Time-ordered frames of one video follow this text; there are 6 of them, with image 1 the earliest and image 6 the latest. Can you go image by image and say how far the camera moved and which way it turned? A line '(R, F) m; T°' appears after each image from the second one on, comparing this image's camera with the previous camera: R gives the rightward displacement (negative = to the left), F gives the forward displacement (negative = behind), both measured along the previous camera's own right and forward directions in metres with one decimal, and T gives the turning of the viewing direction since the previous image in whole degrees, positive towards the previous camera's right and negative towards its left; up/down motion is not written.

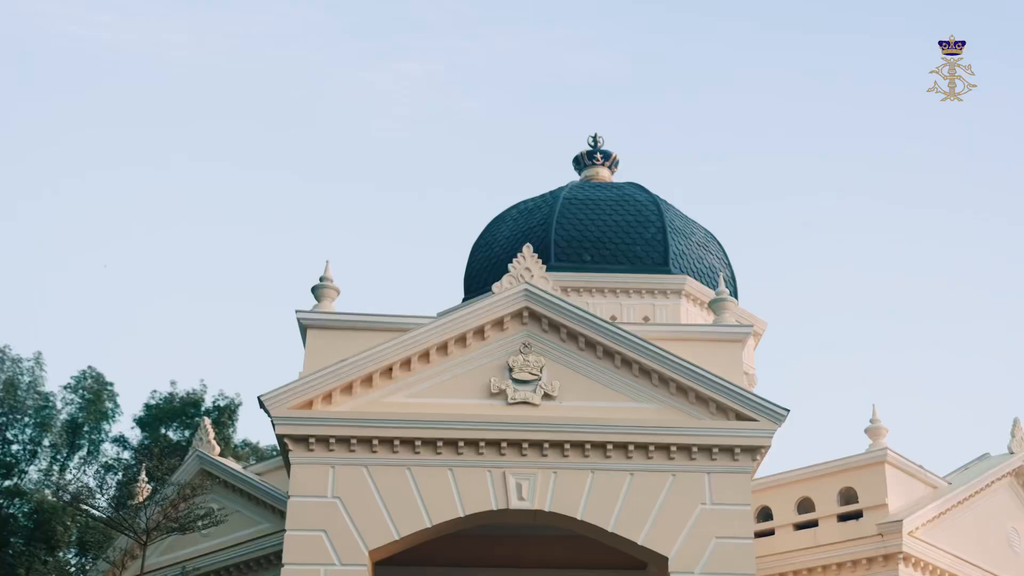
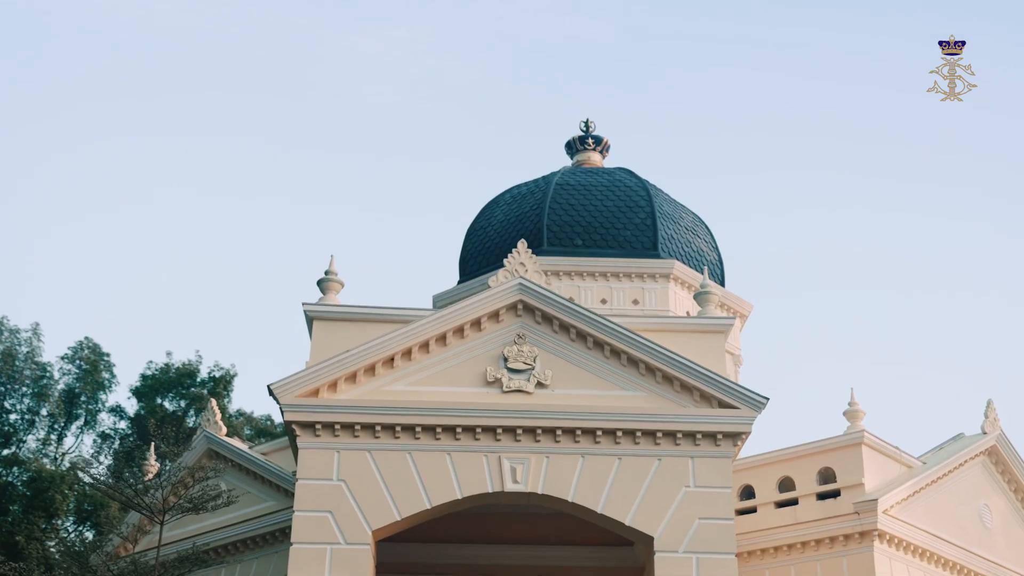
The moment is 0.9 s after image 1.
(0.0, -0.8) m; 0°
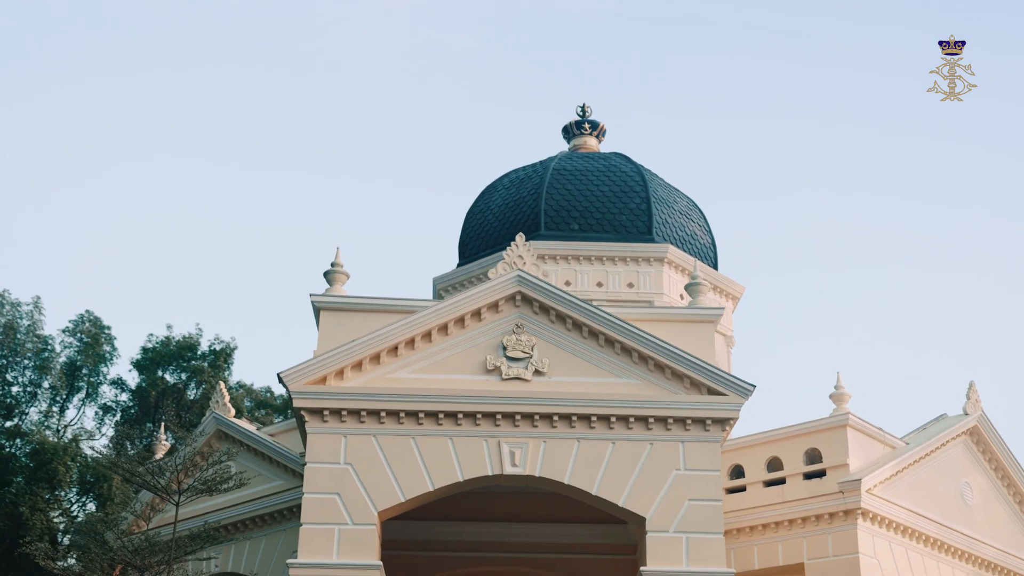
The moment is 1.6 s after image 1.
(0.0, -0.7) m; 0°
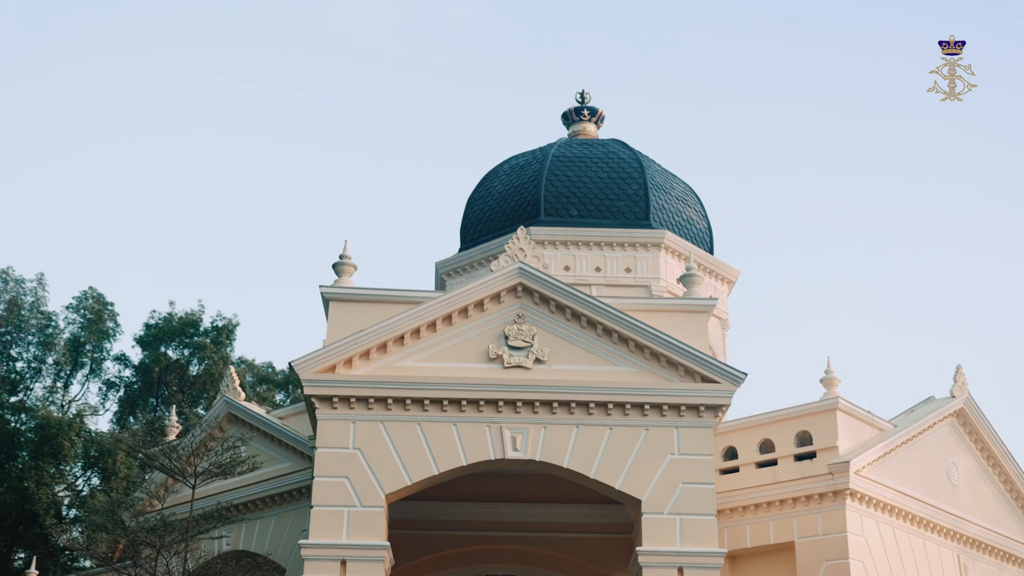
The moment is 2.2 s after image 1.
(0.0, -0.7) m; 0°
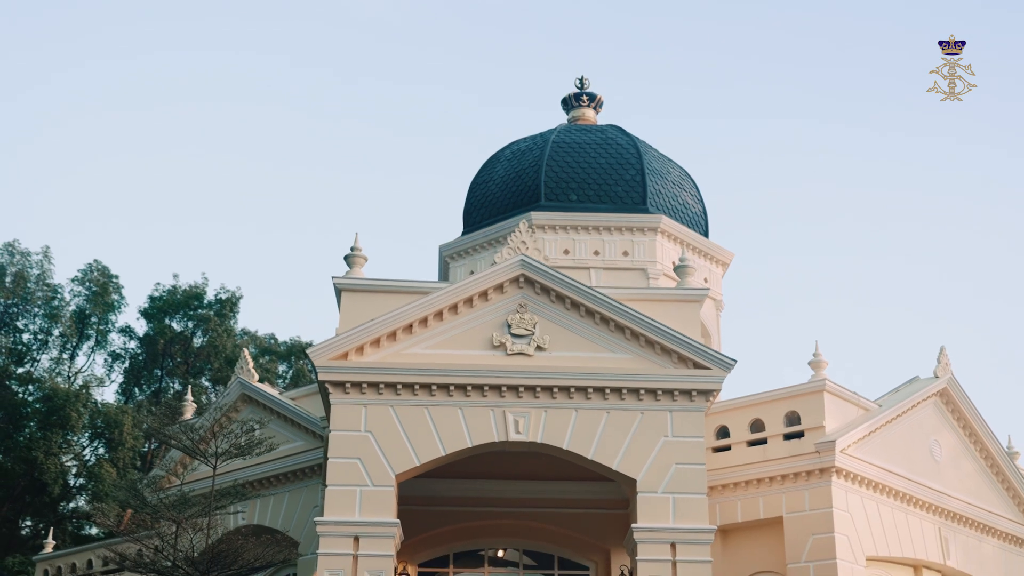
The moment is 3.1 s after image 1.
(-0.1, -1.0) m; 0°
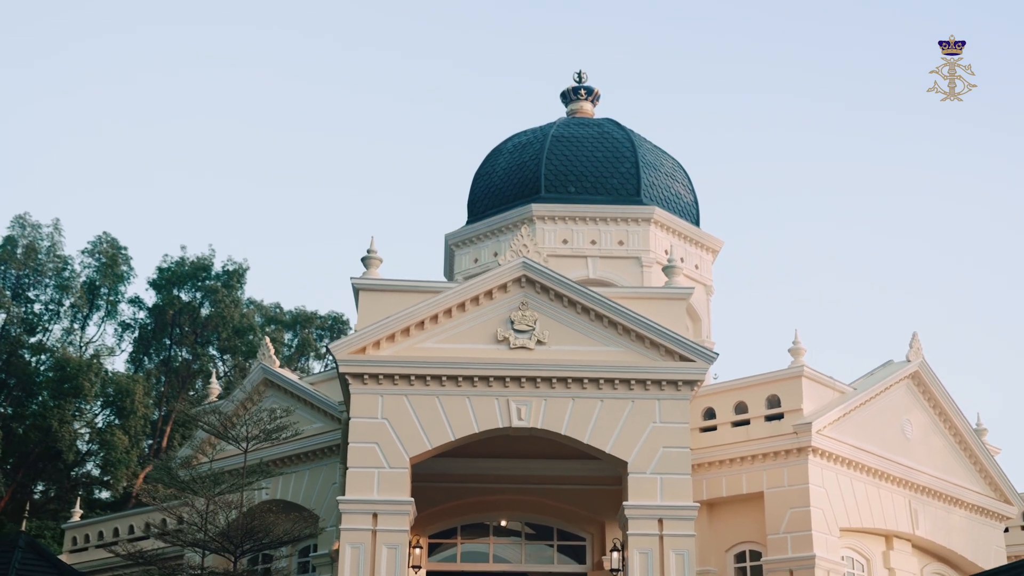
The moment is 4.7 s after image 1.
(0.0, -1.9) m; 0°
